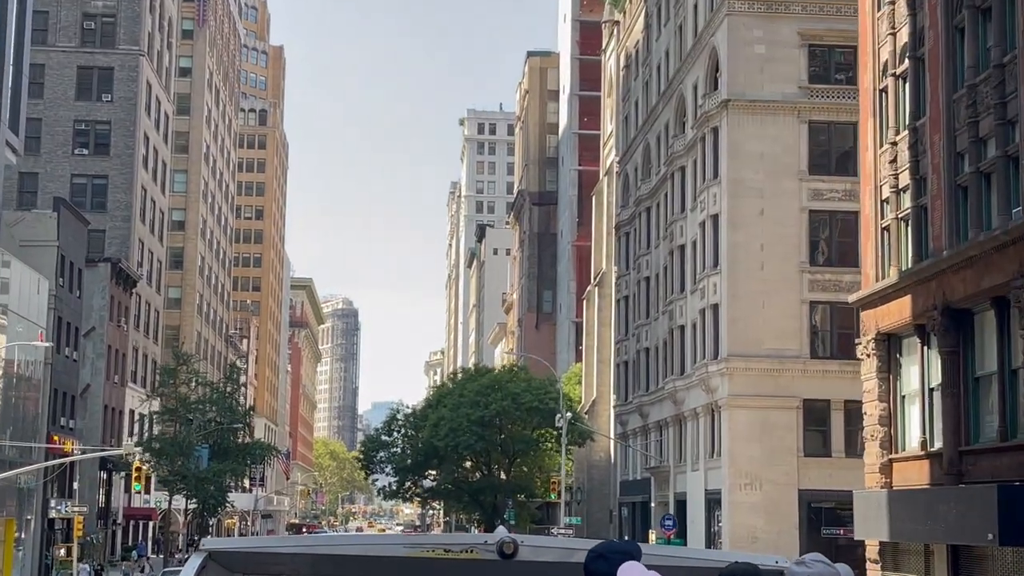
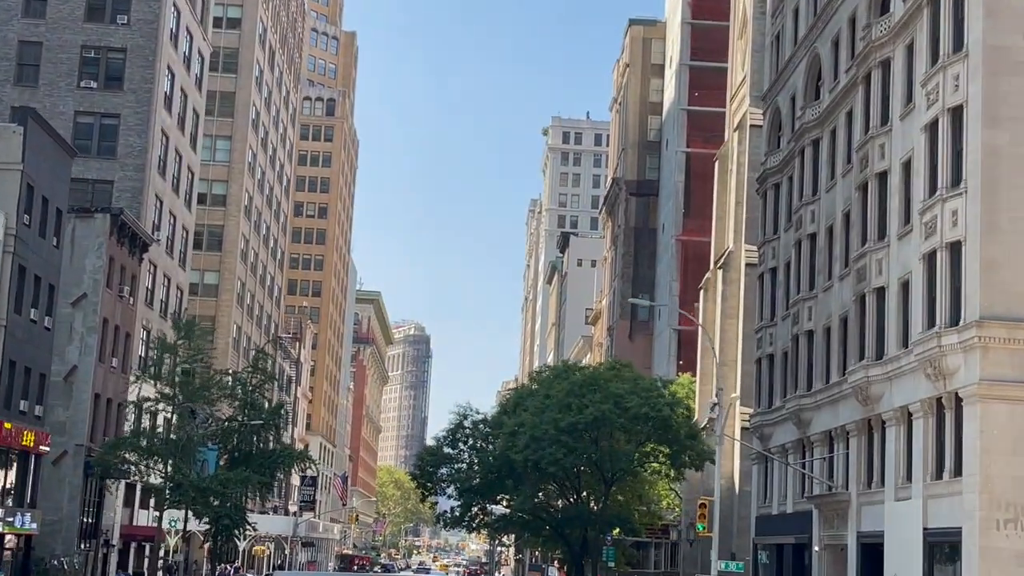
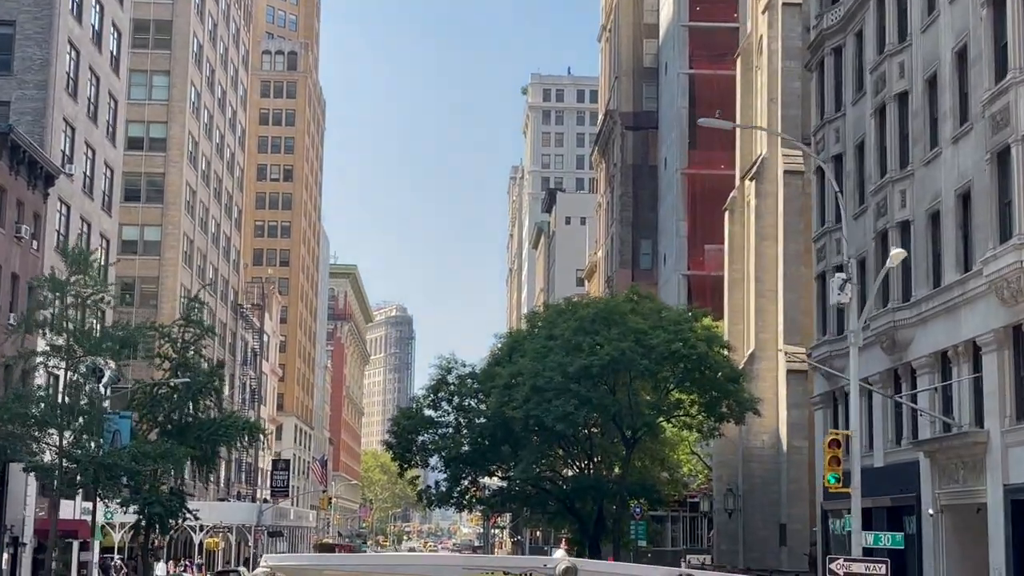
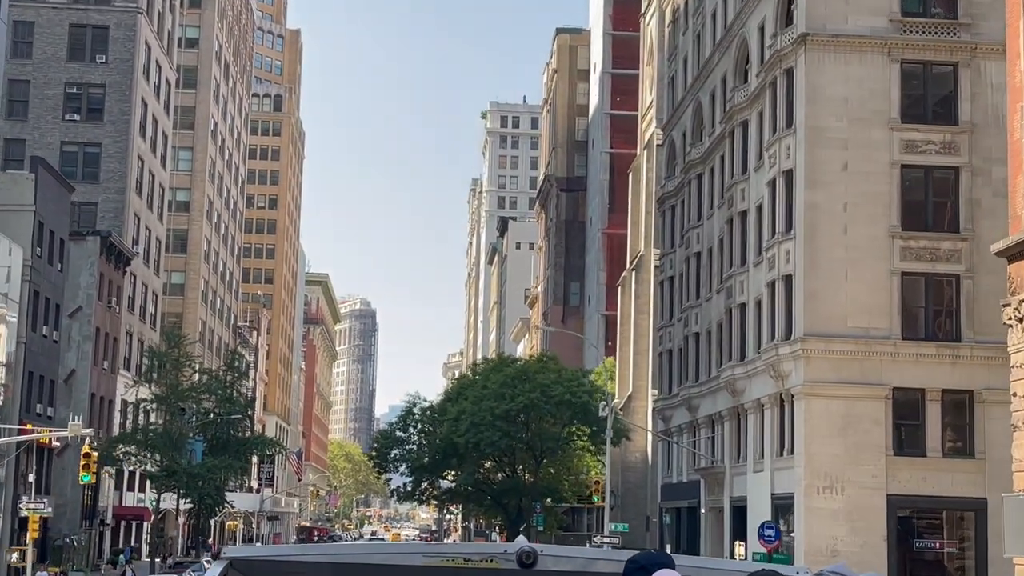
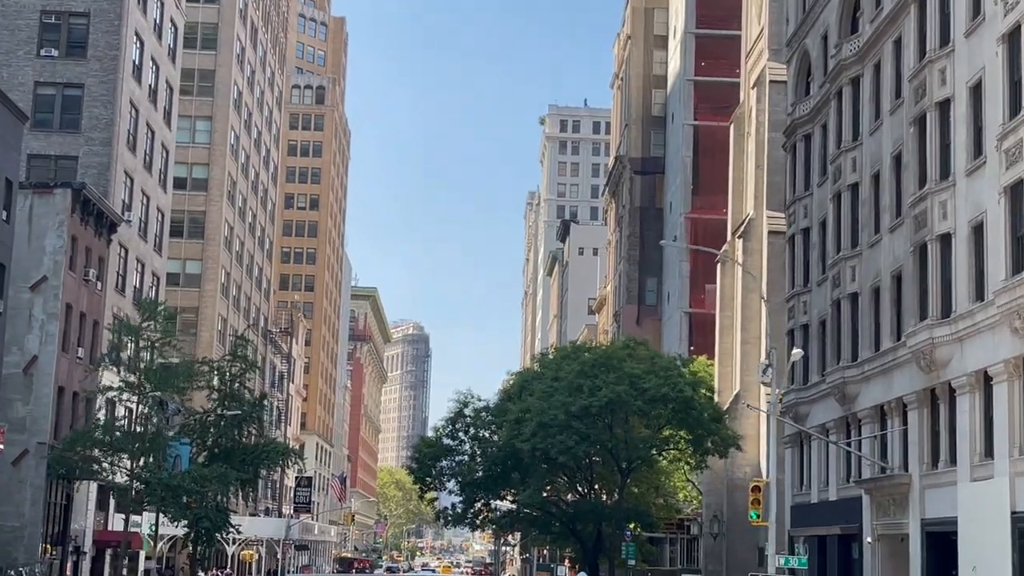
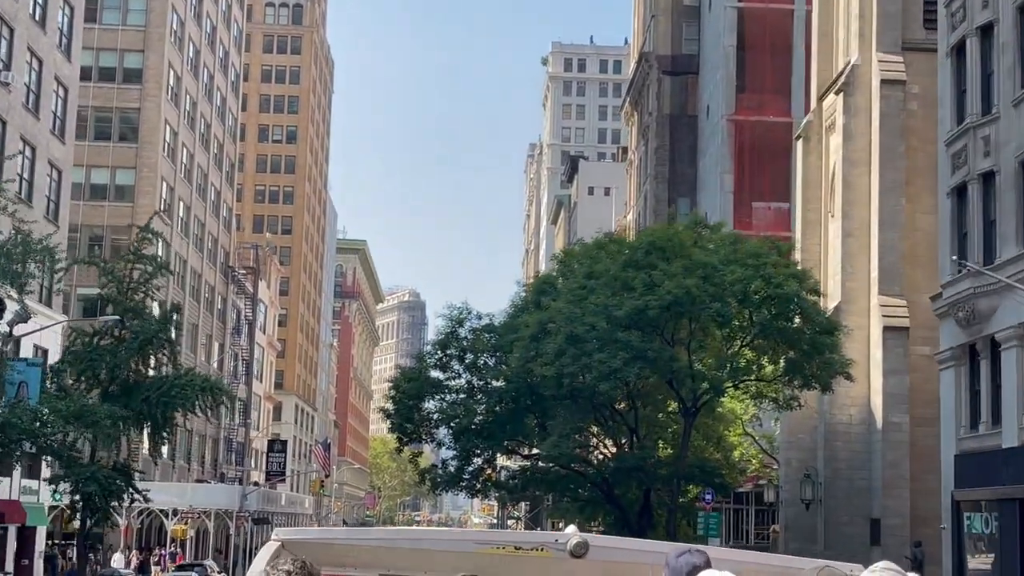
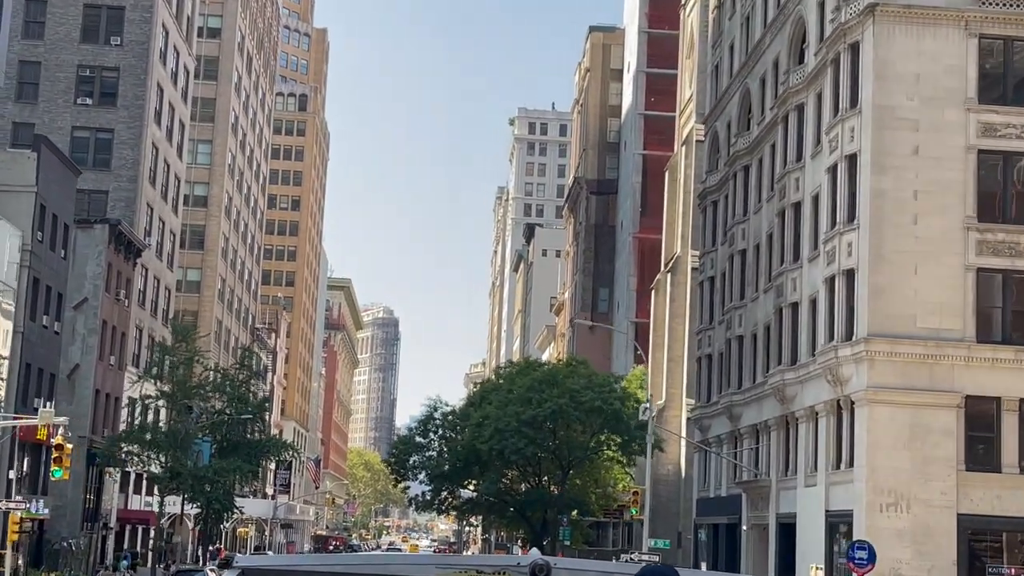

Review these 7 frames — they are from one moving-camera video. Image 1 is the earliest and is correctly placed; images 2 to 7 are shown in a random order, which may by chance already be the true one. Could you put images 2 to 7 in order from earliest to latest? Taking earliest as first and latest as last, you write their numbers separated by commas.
4, 7, 2, 5, 3, 6
